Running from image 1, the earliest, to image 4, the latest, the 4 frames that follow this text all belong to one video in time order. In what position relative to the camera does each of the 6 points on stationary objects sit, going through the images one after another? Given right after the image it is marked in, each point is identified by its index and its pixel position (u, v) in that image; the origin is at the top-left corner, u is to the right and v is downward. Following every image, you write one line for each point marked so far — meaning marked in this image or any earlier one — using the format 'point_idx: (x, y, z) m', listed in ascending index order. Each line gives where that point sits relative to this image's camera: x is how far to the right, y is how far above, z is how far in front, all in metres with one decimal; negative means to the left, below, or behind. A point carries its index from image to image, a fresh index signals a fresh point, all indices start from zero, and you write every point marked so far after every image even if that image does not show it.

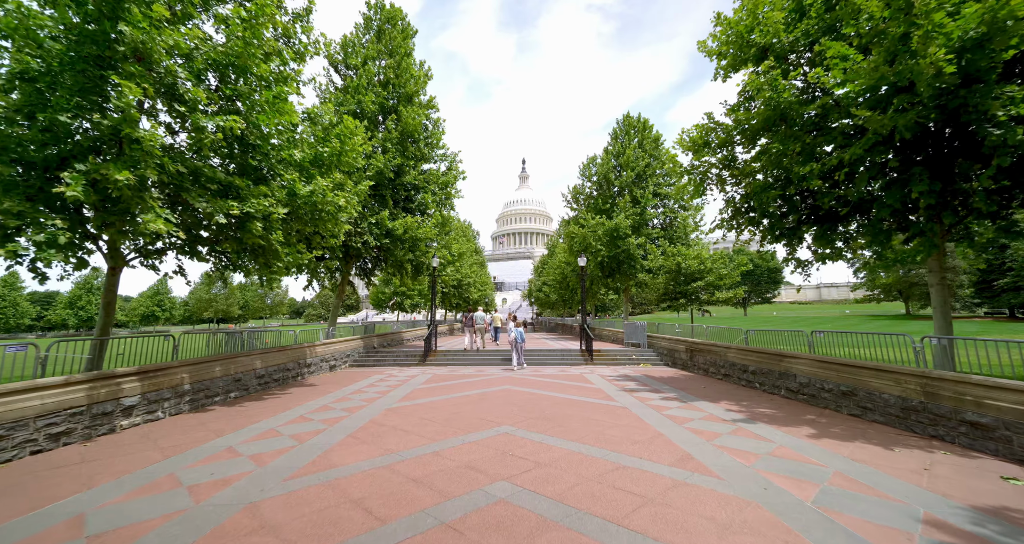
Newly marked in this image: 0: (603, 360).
0: (+3.5, -3.3, +15.6) m
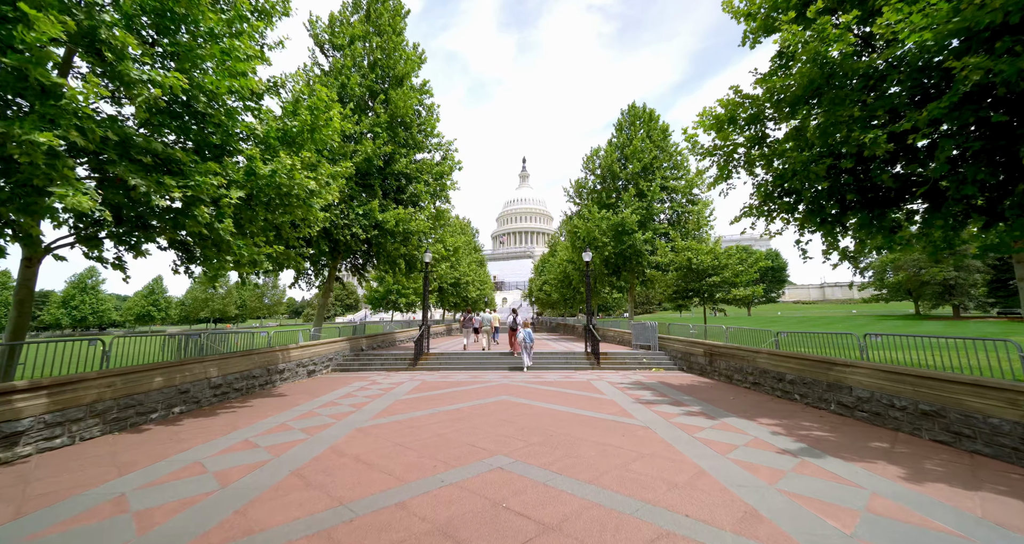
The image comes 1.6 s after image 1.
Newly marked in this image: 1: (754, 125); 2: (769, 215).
0: (+3.4, -3.2, +14.2) m
1: (+5.6, +3.4, +9.5) m
2: (+6.0, +1.3, +9.7) m
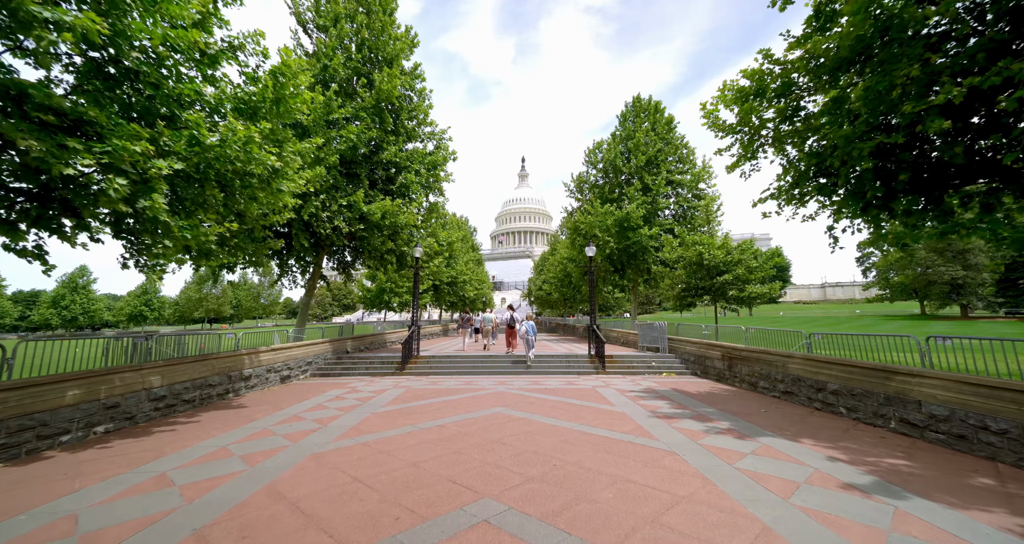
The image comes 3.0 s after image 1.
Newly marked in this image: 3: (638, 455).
0: (+3.3, -3.0, +13.0) m
1: (+5.5, +3.5, +8.3) m
2: (+6.0, +1.5, +8.5) m
3: (+1.5, -2.1, +4.8) m
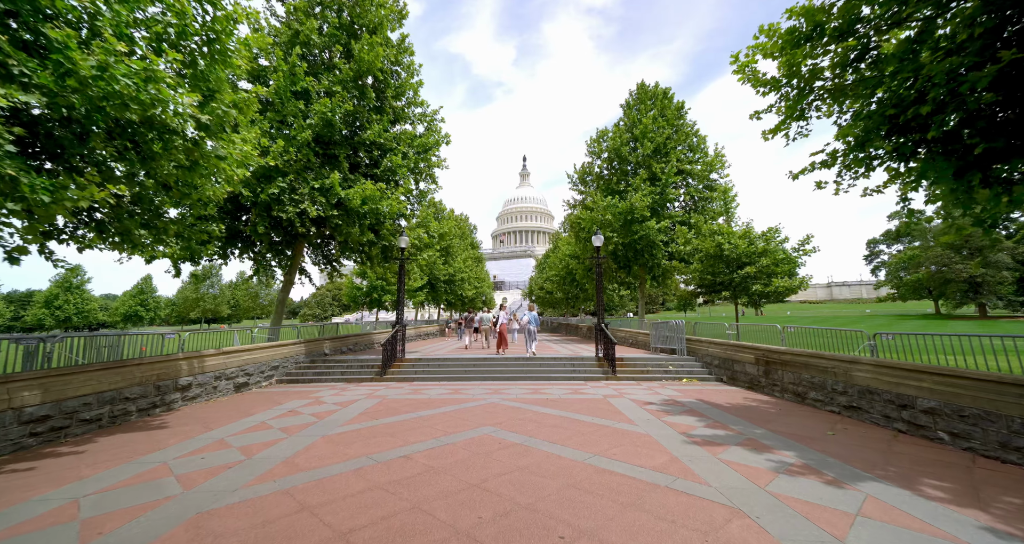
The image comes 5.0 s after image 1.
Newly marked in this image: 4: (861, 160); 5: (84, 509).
0: (+3.3, -2.8, +11.4) m
1: (+5.4, +3.8, +6.7) m
2: (+5.8, +1.7, +6.8) m
3: (+1.4, -1.9, +3.2) m
4: (+5.8, +1.8, +6.8) m
5: (-3.5, -2.0, +3.4) m
